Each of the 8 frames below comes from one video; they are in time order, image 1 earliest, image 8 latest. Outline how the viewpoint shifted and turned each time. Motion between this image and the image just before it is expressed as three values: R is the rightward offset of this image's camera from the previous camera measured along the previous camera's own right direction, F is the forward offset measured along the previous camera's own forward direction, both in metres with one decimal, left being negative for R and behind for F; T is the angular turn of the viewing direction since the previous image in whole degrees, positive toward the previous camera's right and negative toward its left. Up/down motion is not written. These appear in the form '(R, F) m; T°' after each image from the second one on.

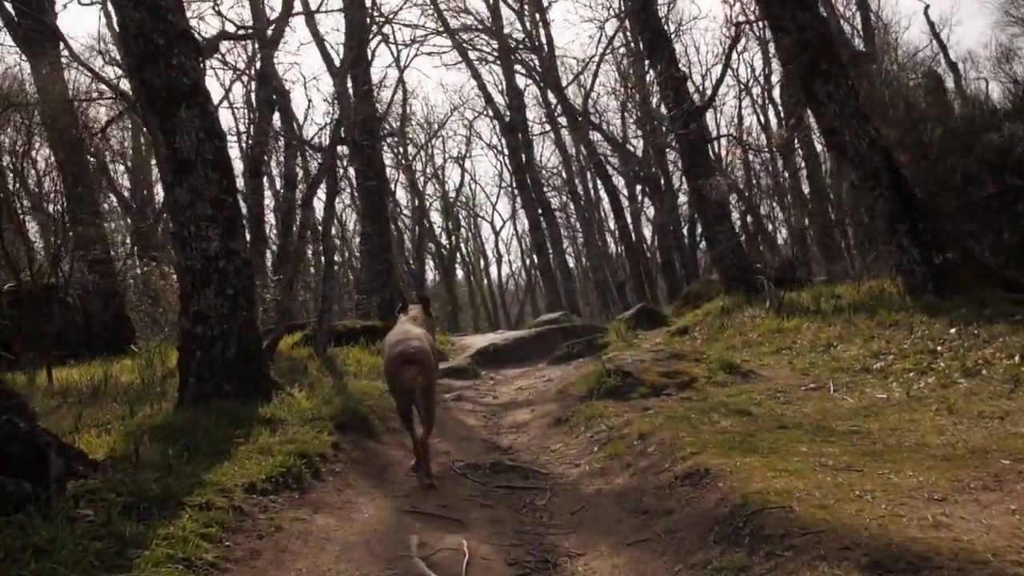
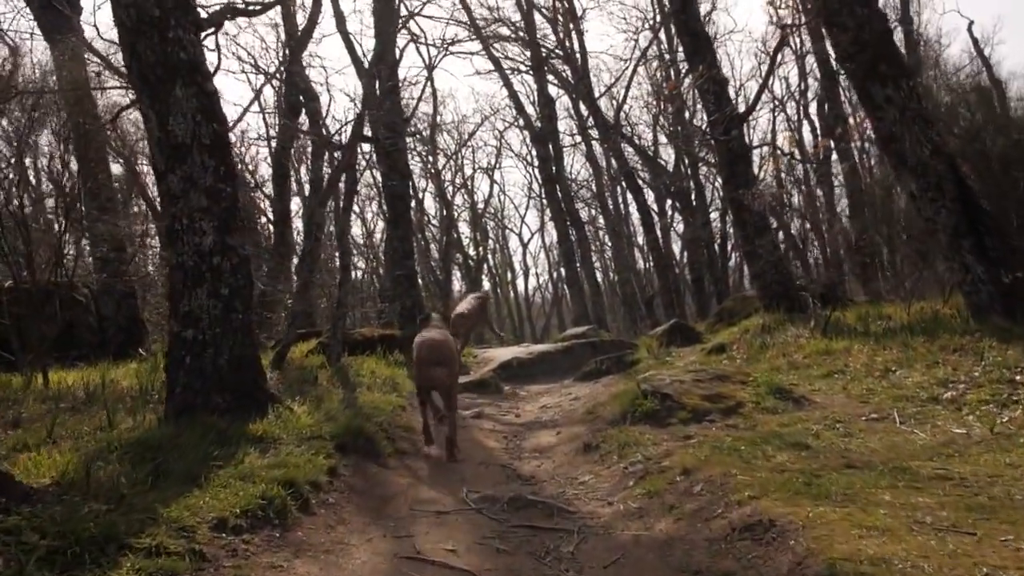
(0.0, +0.7) m; -2°
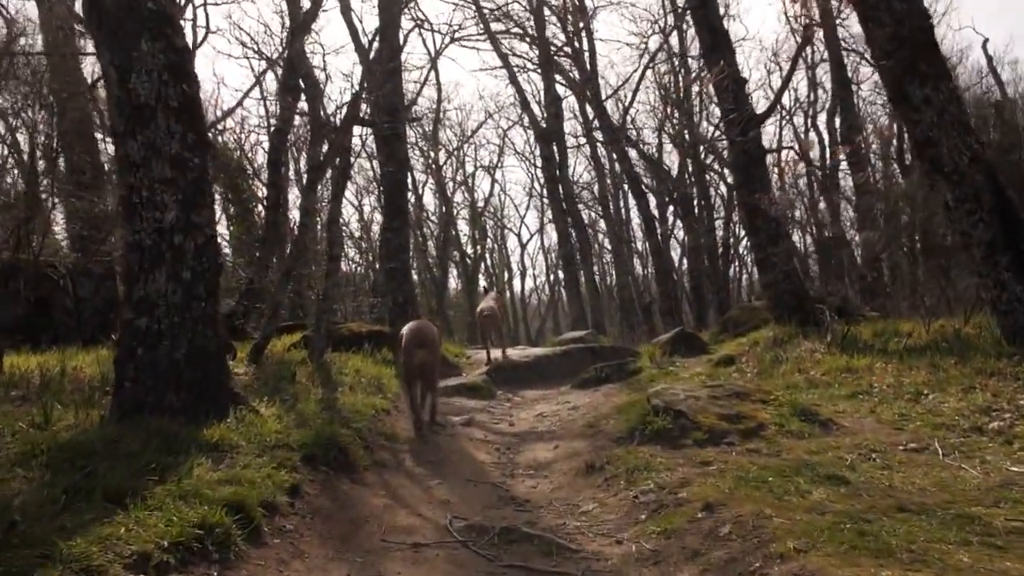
(0.0, +0.7) m; 0°
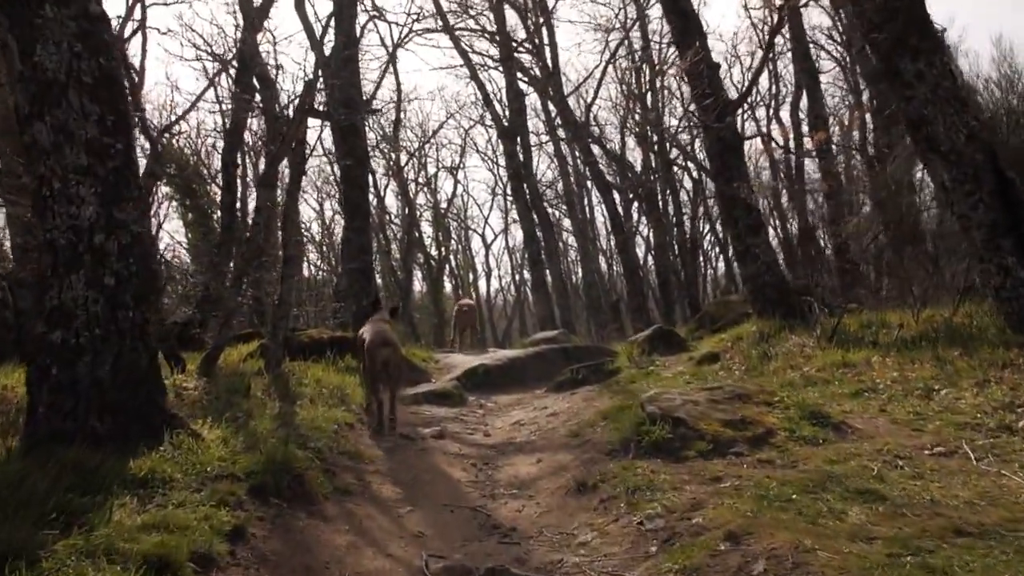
(-0.1, +0.7) m; +2°
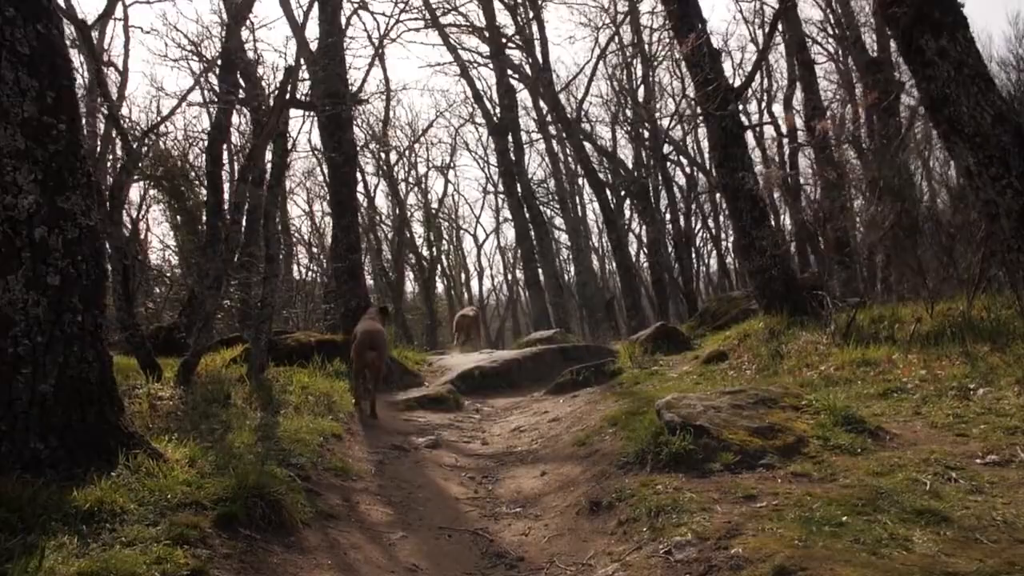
(0.0, +0.6) m; 0°
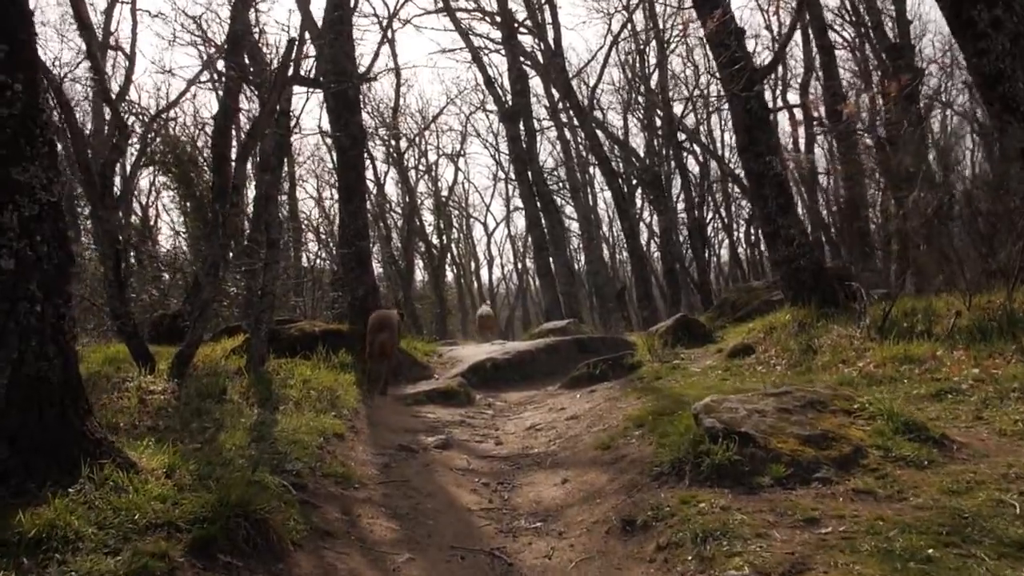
(-0.1, +0.6) m; -1°
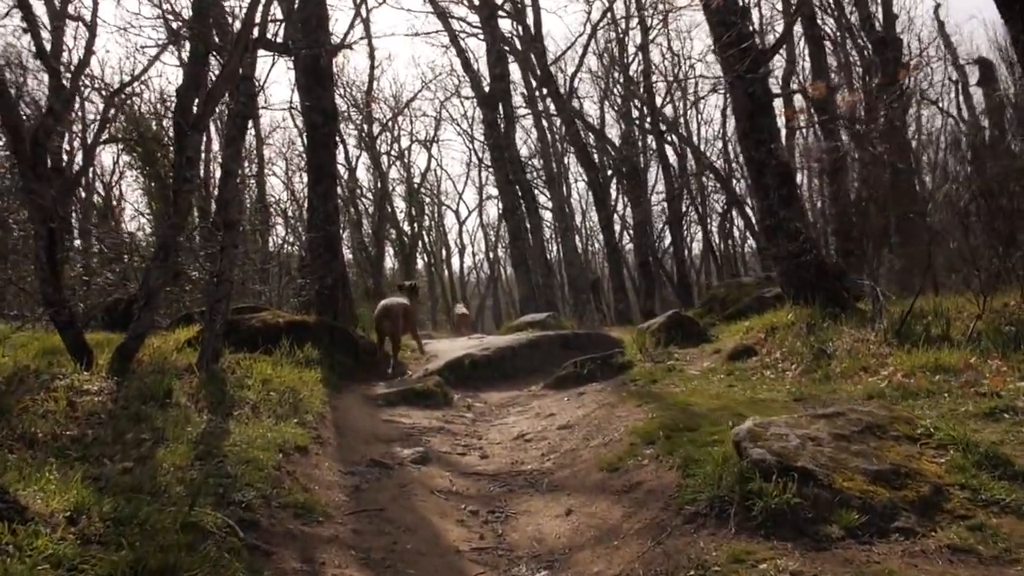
(-0.1, +0.9) m; +2°
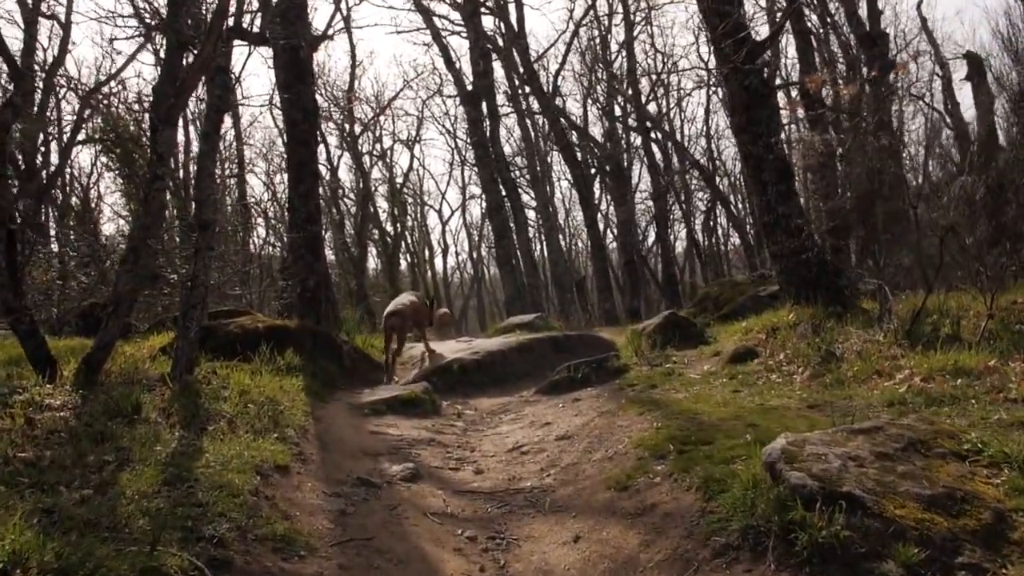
(-0.1, +0.4) m; +1°
